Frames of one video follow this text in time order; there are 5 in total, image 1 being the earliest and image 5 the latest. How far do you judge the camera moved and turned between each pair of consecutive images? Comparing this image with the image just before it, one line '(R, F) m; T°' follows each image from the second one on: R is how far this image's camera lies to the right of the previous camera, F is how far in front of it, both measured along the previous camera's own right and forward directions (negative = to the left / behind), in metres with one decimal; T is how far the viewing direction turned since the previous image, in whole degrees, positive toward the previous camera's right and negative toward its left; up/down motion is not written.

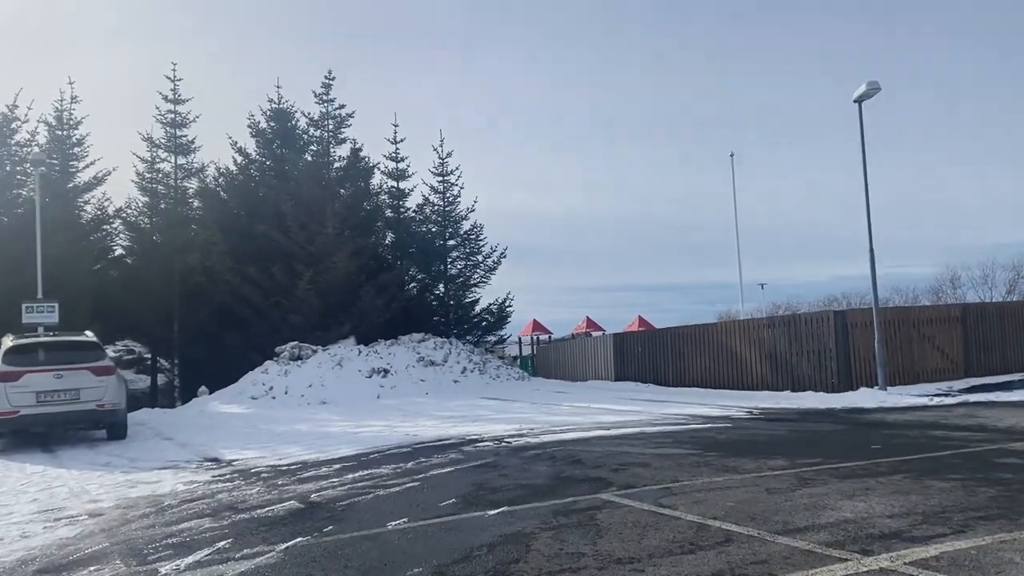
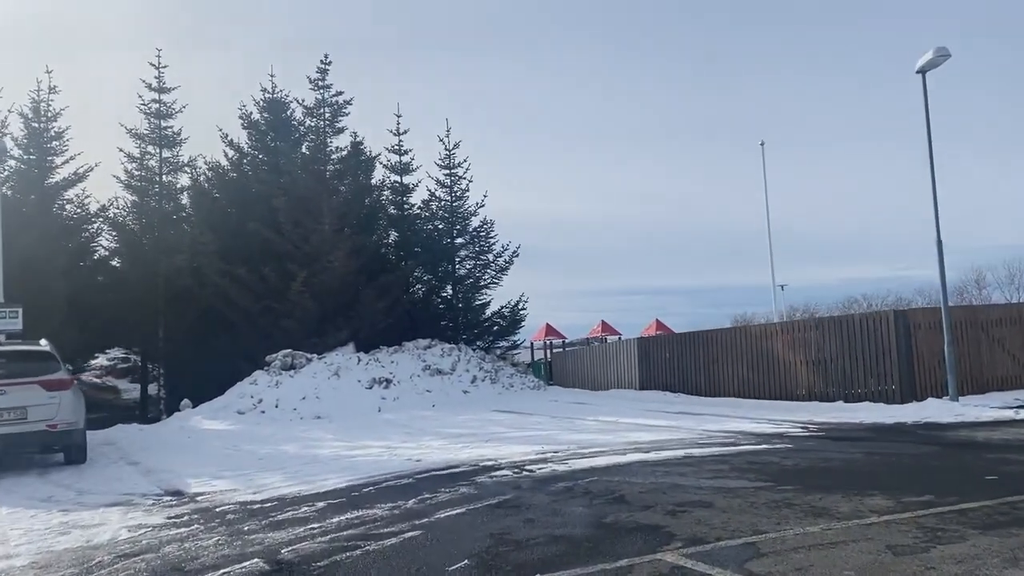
(-0.2, +2.3) m; 0°
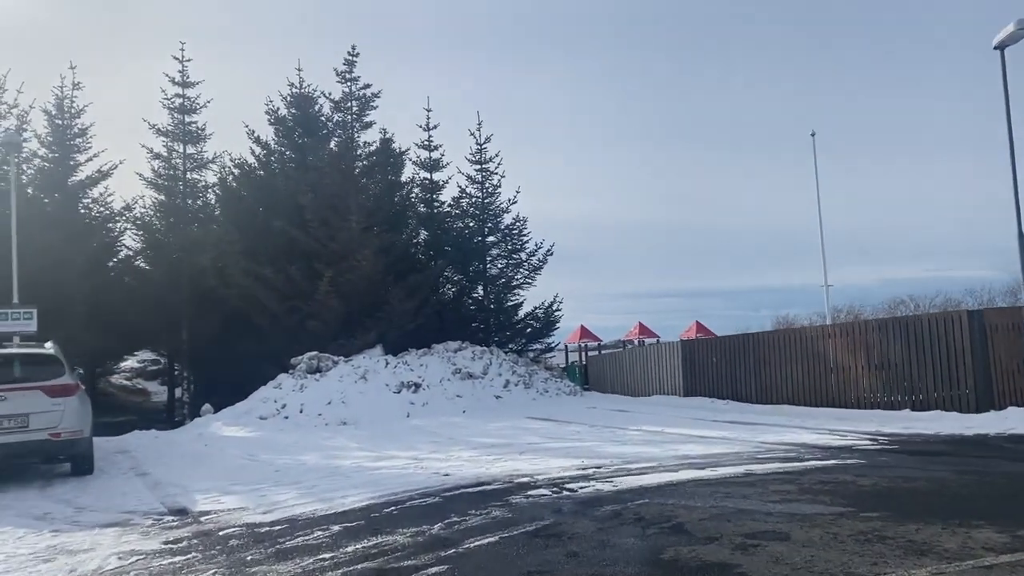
(-0.1, +1.2) m; -2°
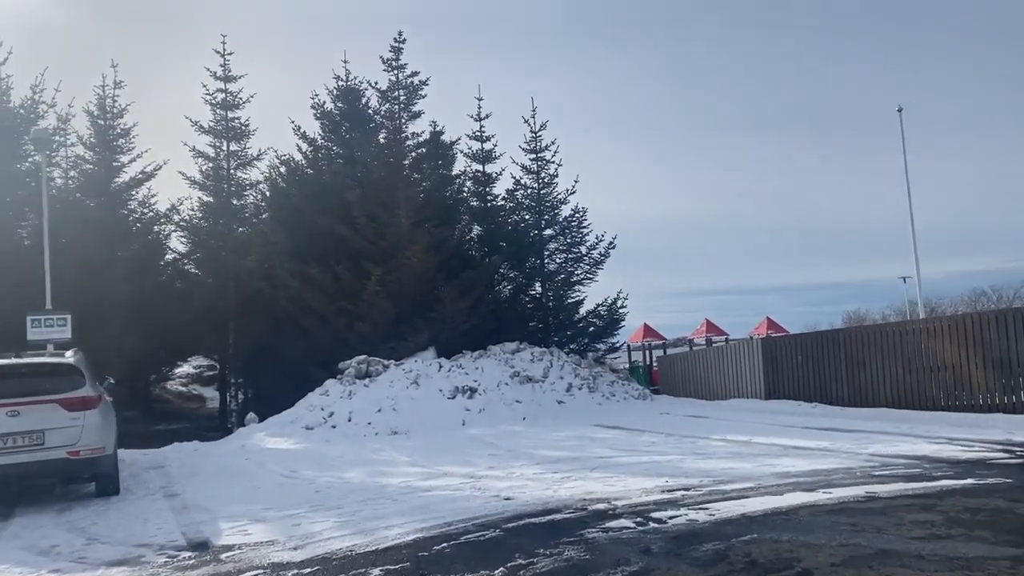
(-0.1, +1.6) m; -4°
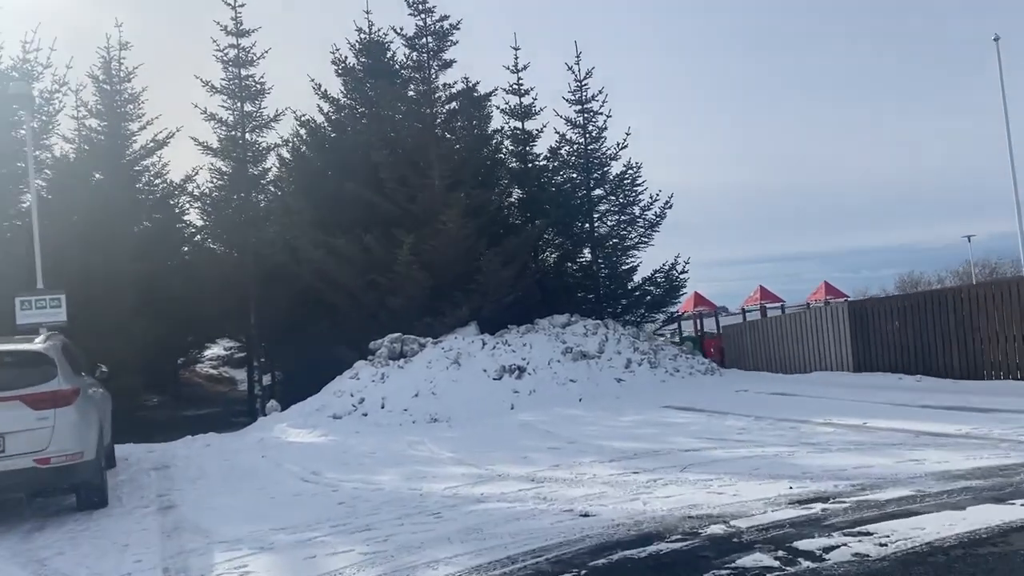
(-0.4, +2.4) m; -2°
